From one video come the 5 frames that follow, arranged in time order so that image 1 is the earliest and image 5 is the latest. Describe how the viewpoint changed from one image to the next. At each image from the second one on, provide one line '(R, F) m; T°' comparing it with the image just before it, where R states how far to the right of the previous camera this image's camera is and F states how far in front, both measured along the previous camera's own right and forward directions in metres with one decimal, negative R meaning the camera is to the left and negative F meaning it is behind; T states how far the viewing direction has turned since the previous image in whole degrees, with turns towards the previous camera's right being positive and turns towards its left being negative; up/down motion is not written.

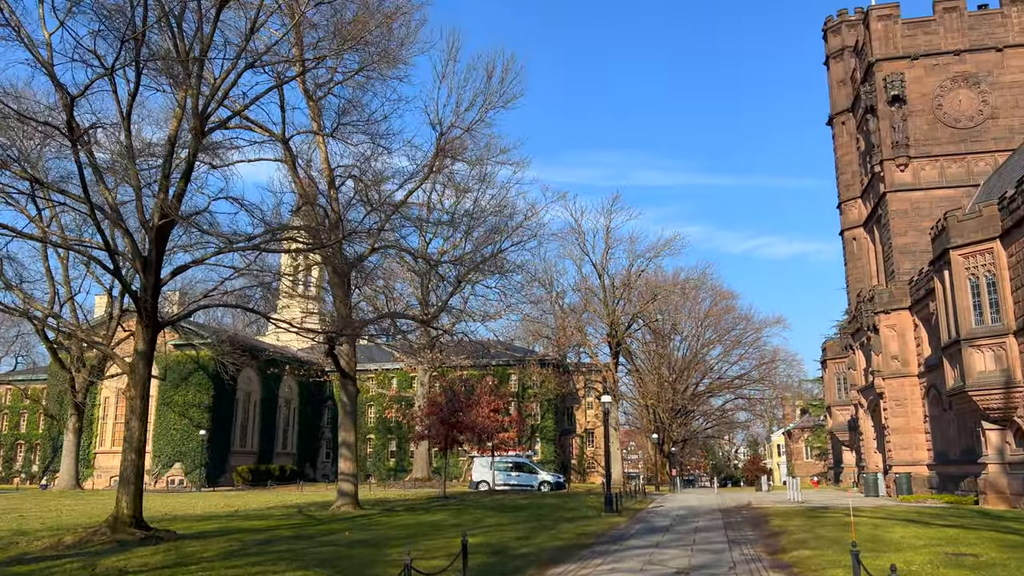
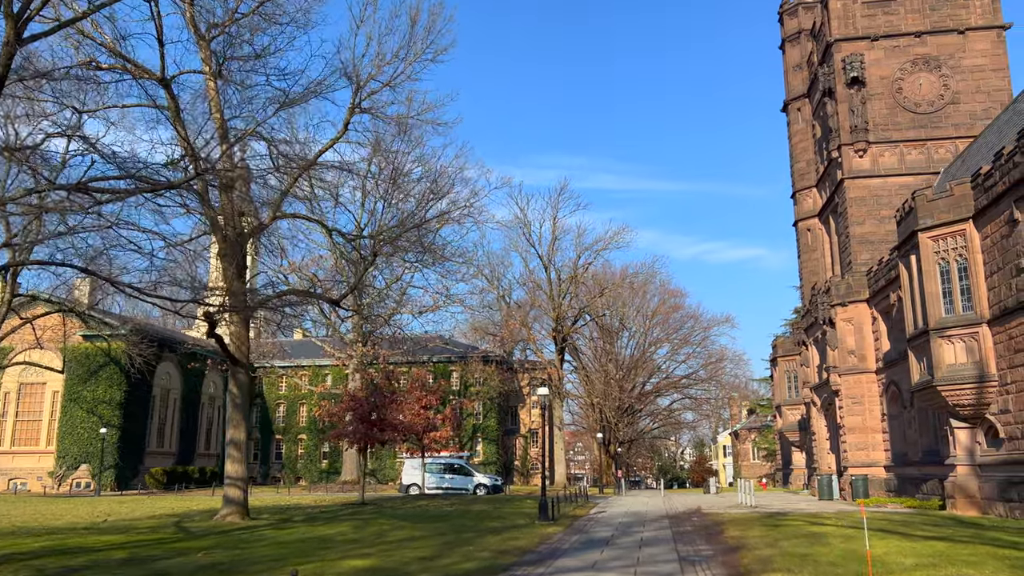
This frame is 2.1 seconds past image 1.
(+0.6, +2.6) m; +4°
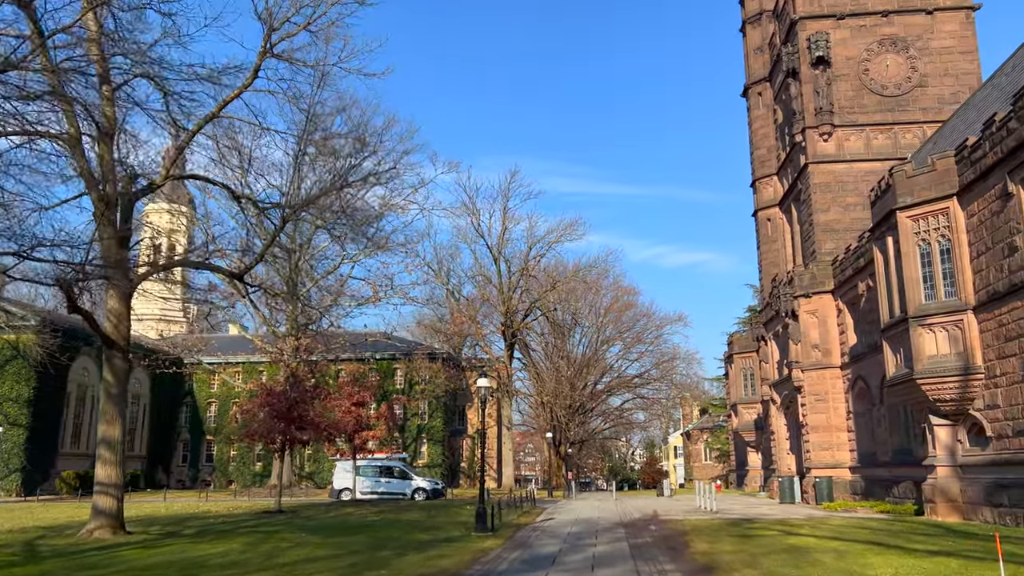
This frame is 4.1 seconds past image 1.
(+0.3, +2.4) m; +3°
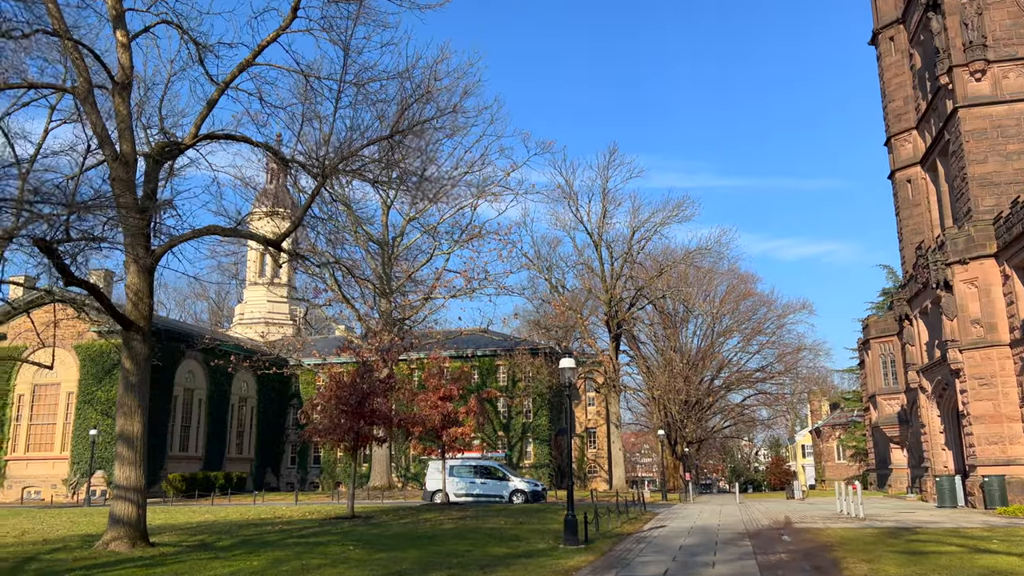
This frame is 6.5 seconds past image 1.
(+0.4, +2.8) m; -8°
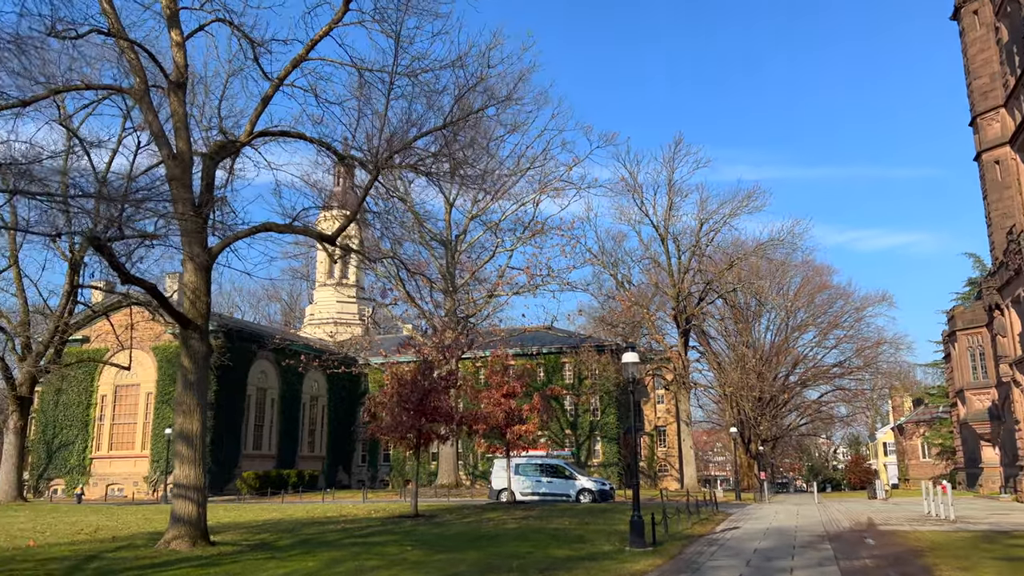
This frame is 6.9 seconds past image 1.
(+0.1, +0.4) m; -5°
